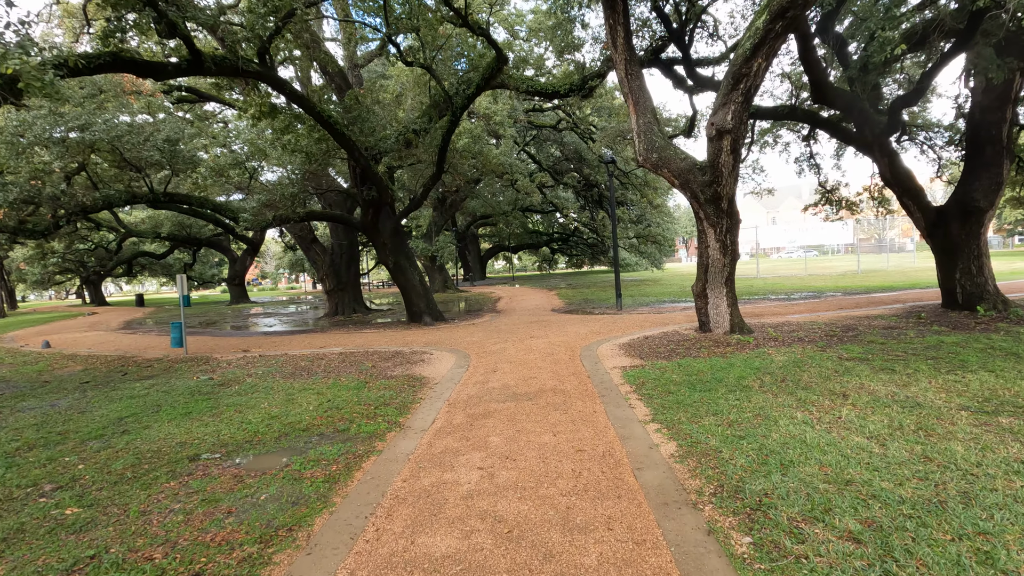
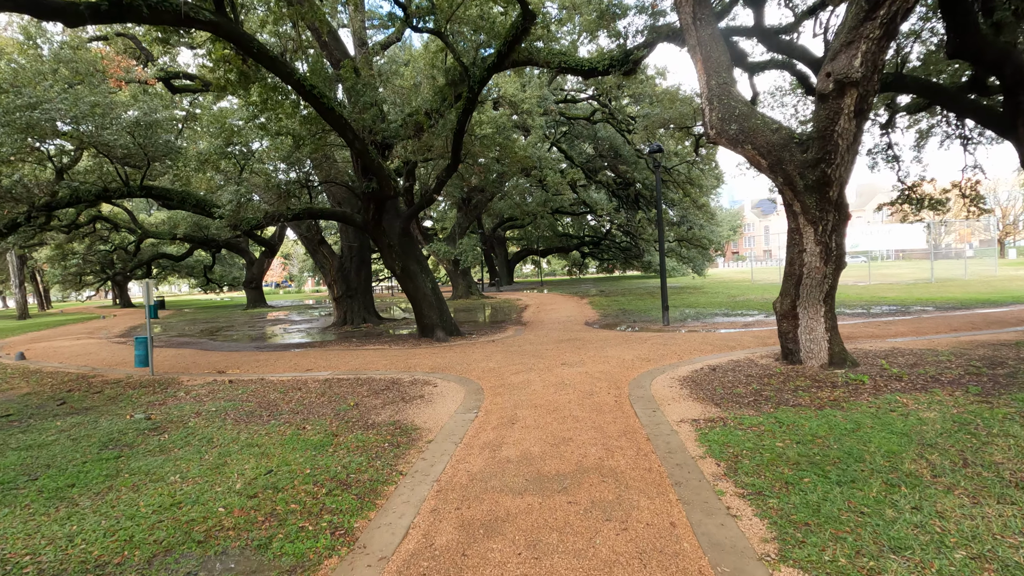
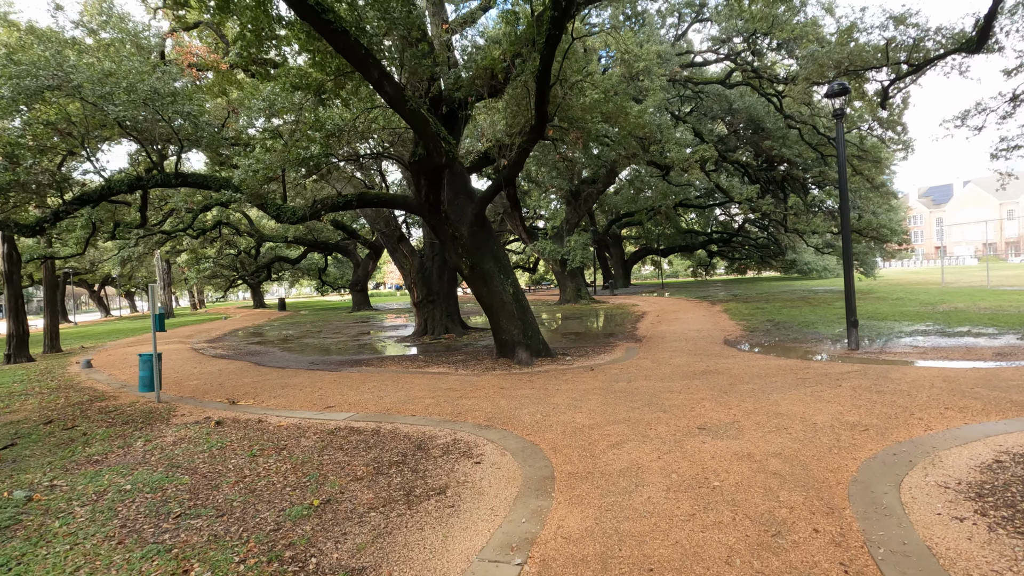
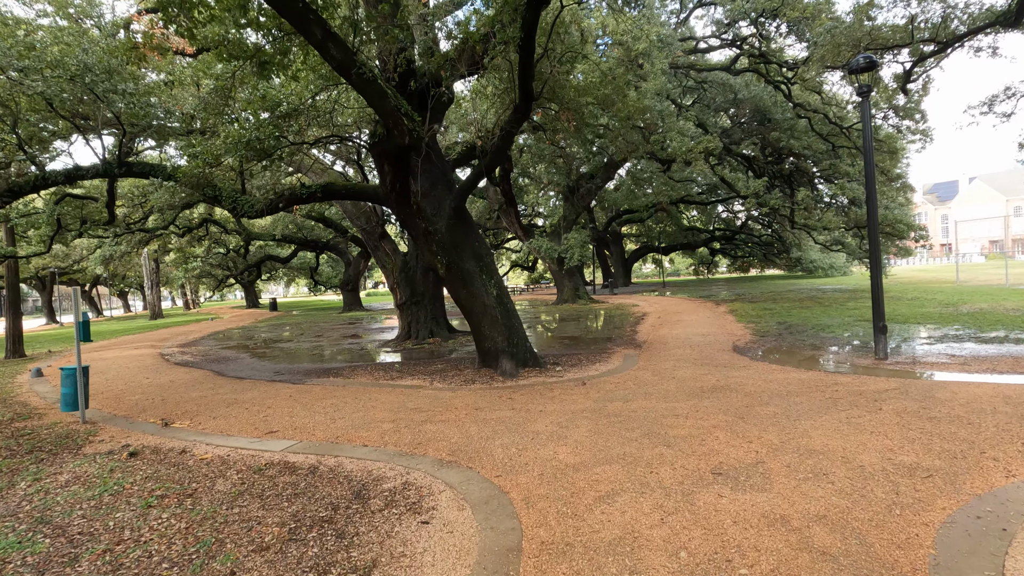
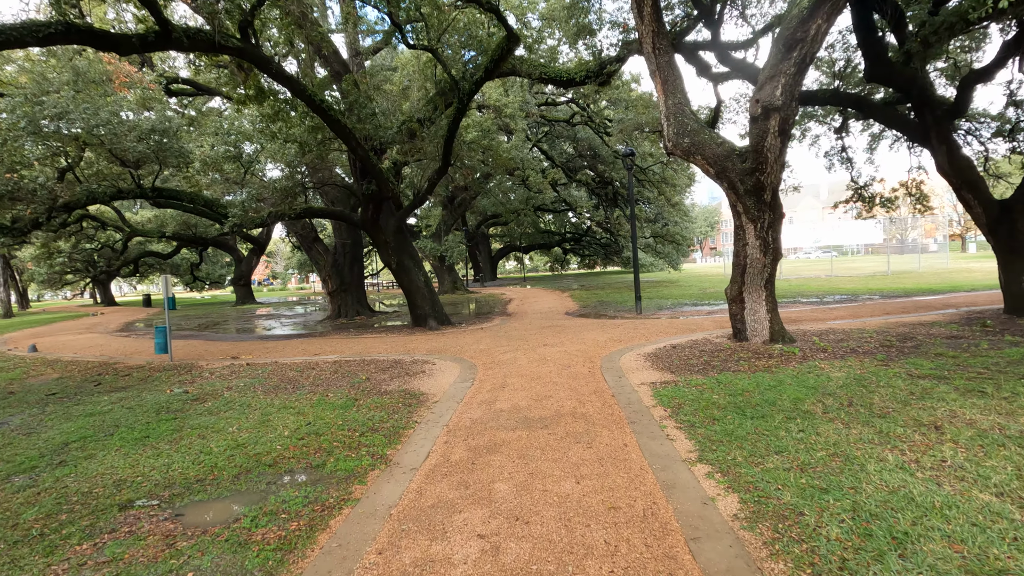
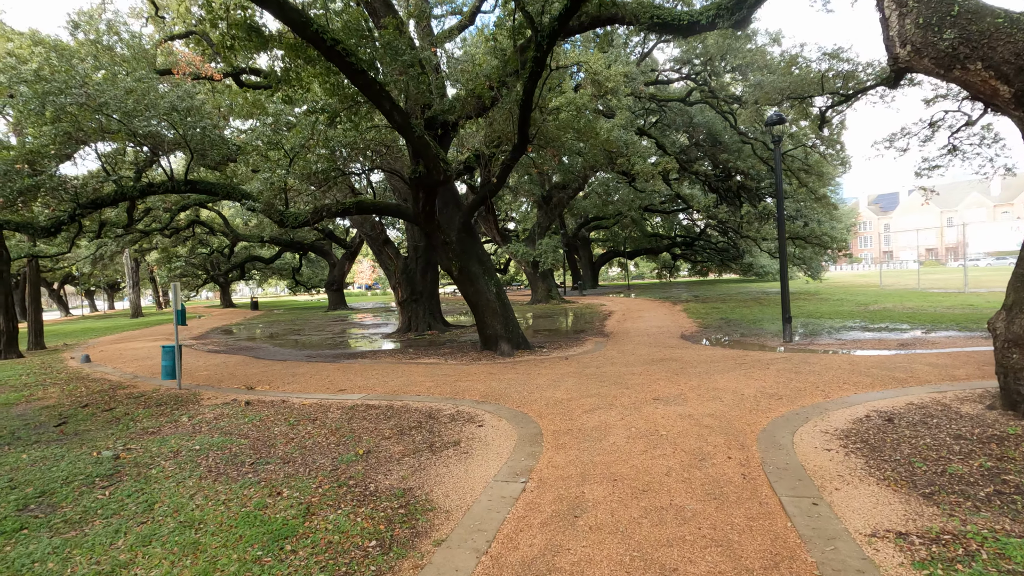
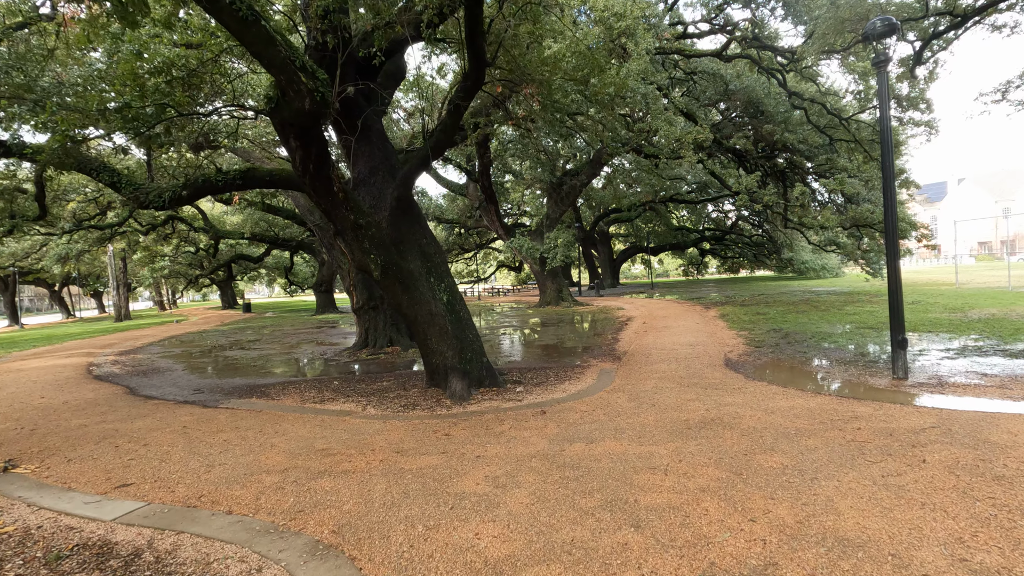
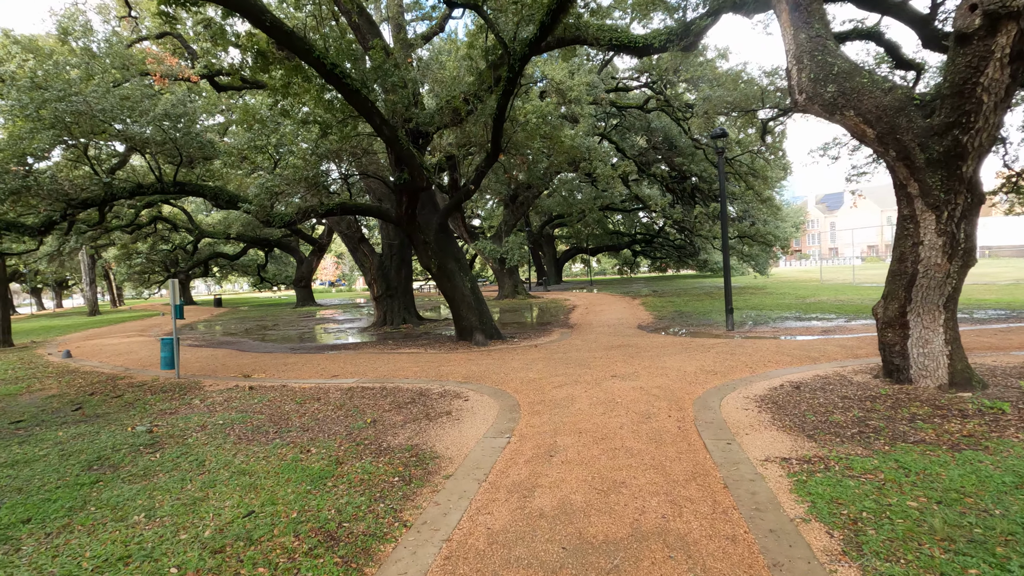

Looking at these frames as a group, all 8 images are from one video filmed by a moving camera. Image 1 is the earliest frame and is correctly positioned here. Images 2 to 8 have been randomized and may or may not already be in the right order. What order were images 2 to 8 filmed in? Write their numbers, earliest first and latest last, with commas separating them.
5, 2, 8, 6, 3, 4, 7
